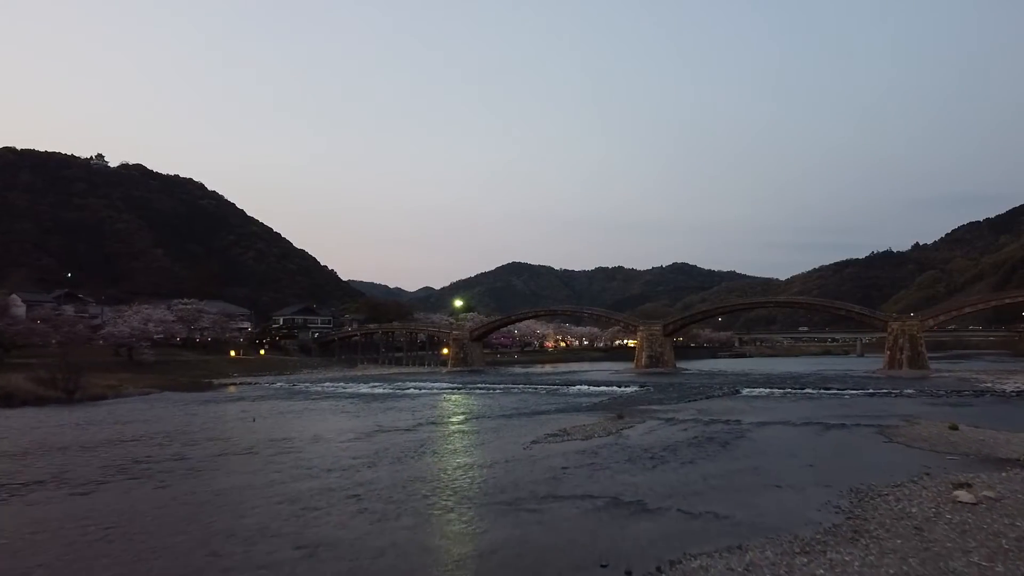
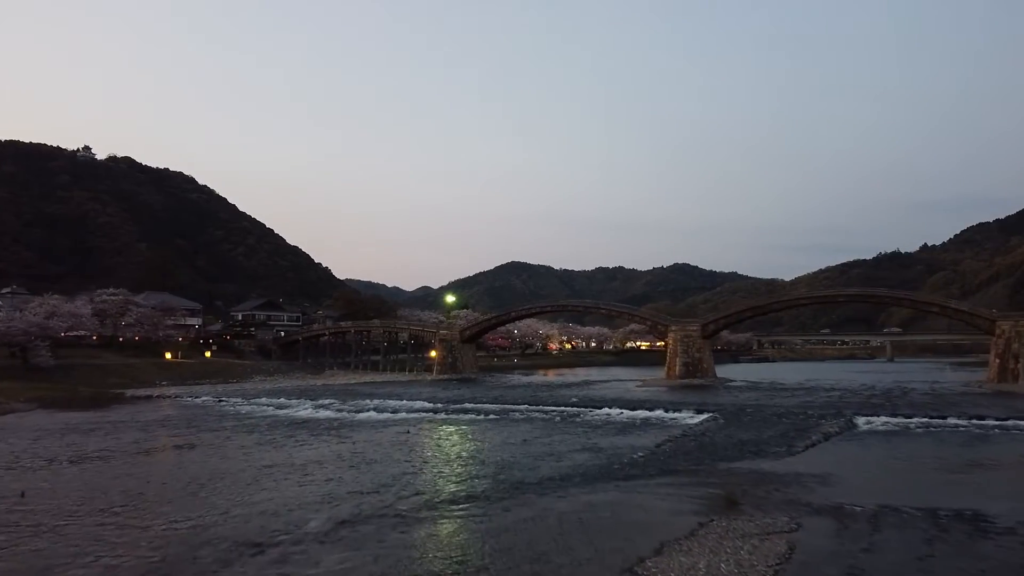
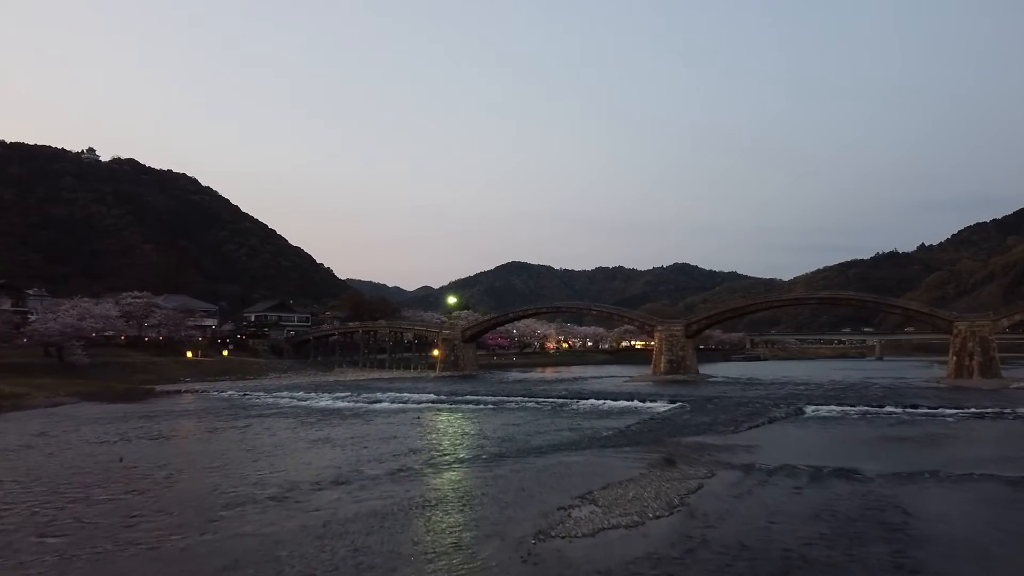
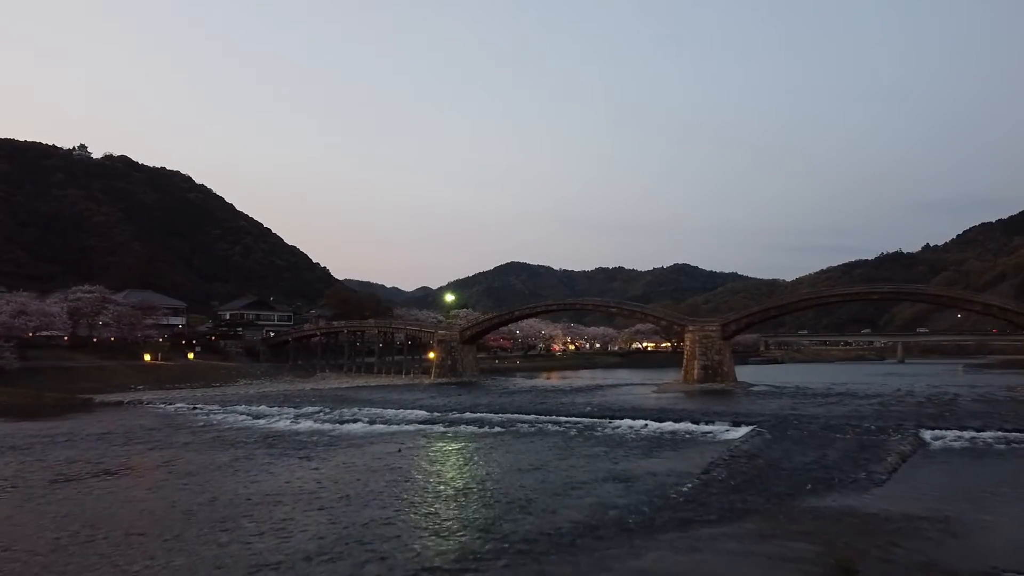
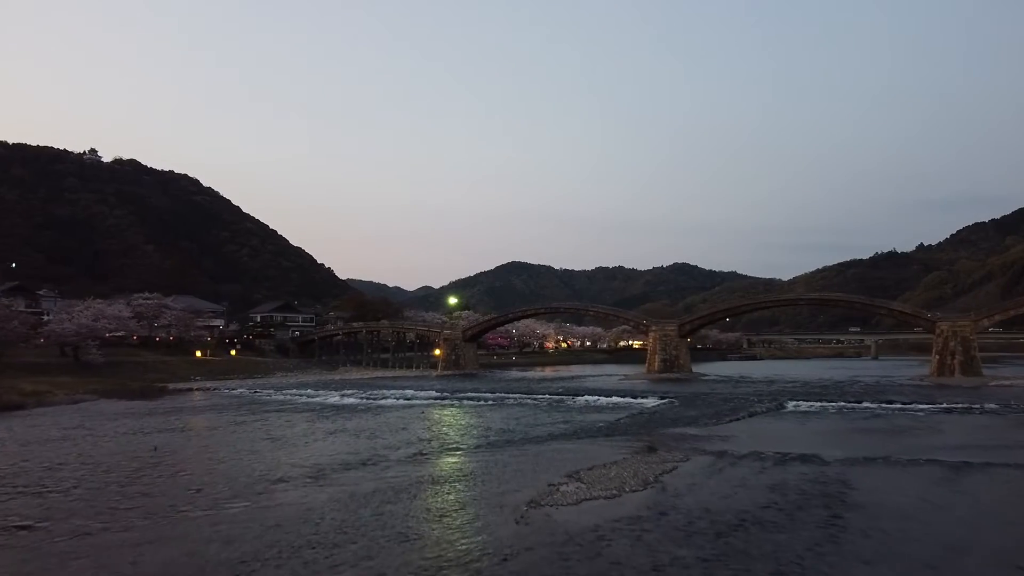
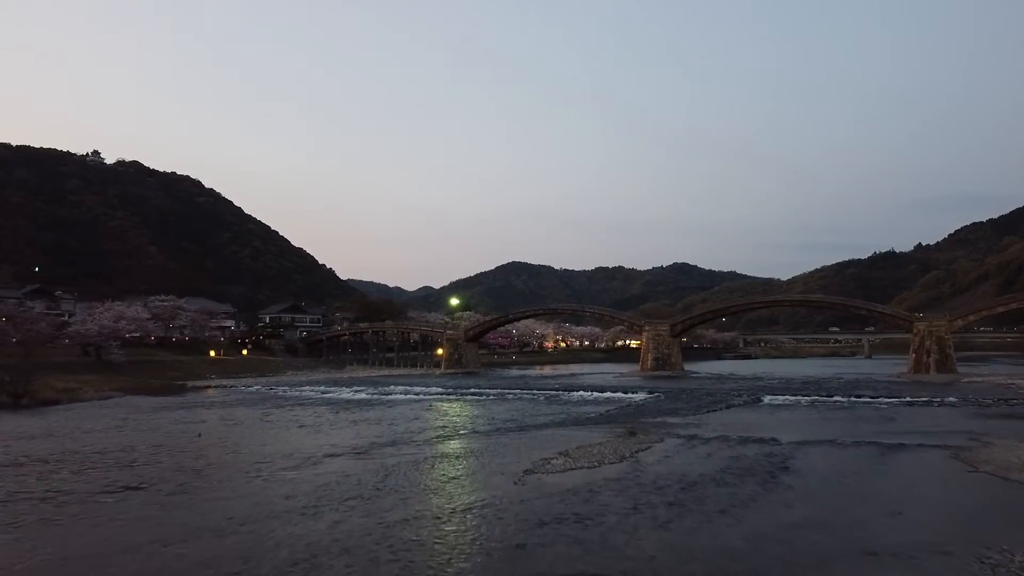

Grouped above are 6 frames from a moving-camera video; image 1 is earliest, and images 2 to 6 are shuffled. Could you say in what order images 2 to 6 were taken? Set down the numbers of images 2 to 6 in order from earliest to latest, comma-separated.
6, 5, 3, 2, 4
